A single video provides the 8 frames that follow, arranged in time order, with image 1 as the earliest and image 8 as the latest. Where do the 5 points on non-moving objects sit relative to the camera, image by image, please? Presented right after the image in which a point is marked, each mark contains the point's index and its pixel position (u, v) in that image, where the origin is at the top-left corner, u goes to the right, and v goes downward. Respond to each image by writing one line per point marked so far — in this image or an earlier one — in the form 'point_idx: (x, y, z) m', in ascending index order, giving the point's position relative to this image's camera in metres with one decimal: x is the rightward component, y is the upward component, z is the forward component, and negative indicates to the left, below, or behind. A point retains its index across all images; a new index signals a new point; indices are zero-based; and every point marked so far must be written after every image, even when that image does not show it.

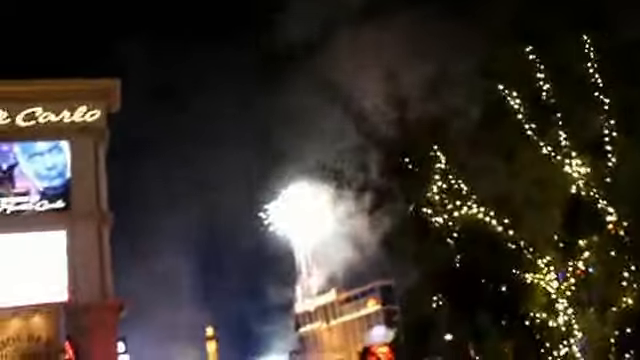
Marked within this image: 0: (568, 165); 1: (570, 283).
0: (+5.4, +0.4, +17.7) m
1: (+5.4, -2.2, +17.5) m
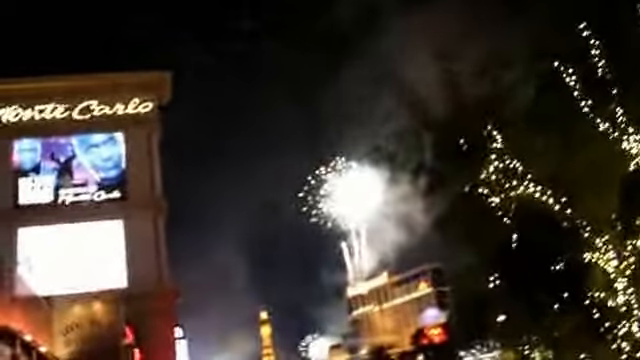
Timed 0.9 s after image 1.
0: (+6.7, +0.8, +17.8) m
1: (+6.7, -1.8, +17.7) m
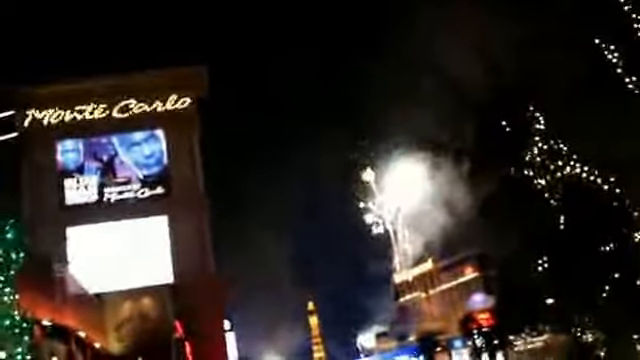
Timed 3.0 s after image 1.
0: (+7.7, +1.3, +17.5) m
1: (+7.8, -1.3, +17.4) m
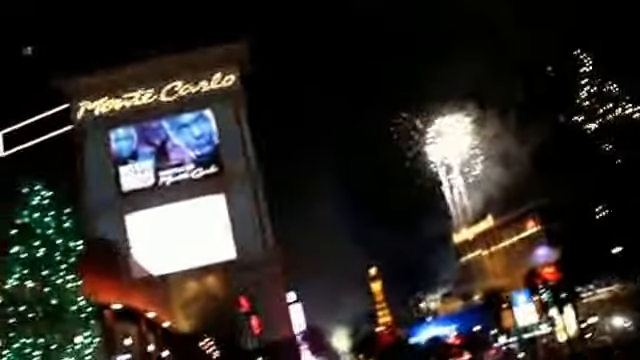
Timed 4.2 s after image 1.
0: (+8.7, +2.7, +16.9) m
1: (+9.0, +0.2, +16.9) m
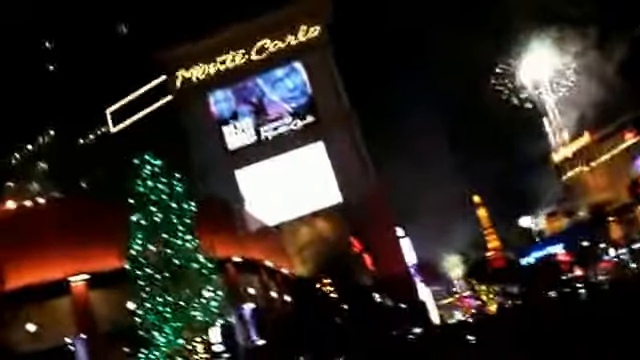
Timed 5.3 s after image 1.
0: (+10.4, +5.0, +16.7) m
1: (+11.0, +2.5, +16.8) m
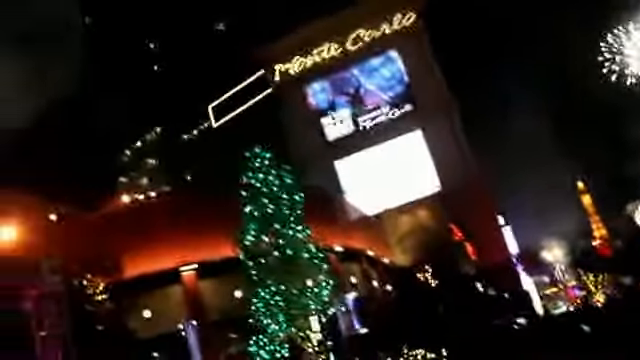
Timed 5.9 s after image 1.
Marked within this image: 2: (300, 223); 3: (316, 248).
0: (+12.2, +5.4, +15.3) m
1: (+12.9, +3.0, +15.3) m
2: (-0.3, -1.0, +19.0) m
3: (0.0, -1.6, +19.2) m
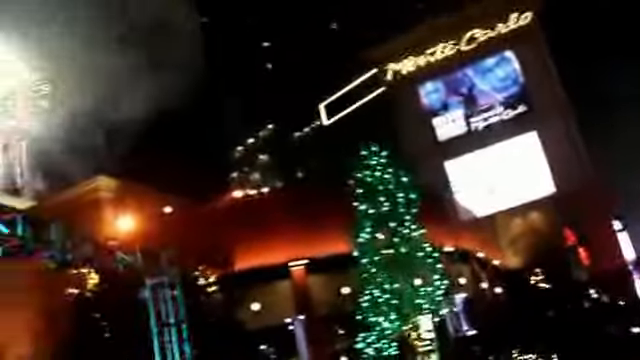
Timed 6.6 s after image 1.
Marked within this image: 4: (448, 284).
0: (+14.3, +5.2, +13.6) m
1: (+14.9, +2.7, +13.5) m
2: (+2.2, -1.0, +18.9) m
3: (+2.5, -1.6, +19.1) m
4: (+2.9, -2.5, +19.4) m
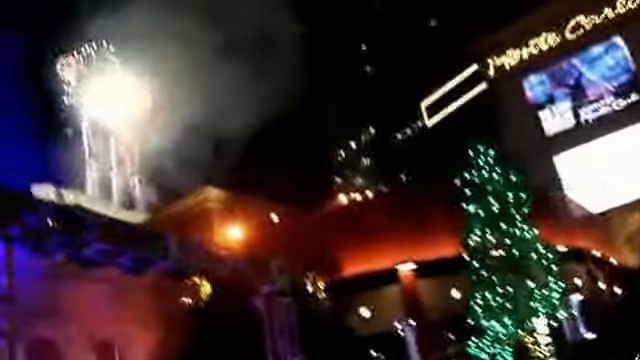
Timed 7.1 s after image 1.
0: (+15.6, +5.7, +11.5) m
1: (+16.4, +3.2, +11.3) m
2: (+4.6, -0.9, +18.3) m
3: (+5.0, -1.5, +18.4) m
4: (+5.5, -2.4, +18.6) m
